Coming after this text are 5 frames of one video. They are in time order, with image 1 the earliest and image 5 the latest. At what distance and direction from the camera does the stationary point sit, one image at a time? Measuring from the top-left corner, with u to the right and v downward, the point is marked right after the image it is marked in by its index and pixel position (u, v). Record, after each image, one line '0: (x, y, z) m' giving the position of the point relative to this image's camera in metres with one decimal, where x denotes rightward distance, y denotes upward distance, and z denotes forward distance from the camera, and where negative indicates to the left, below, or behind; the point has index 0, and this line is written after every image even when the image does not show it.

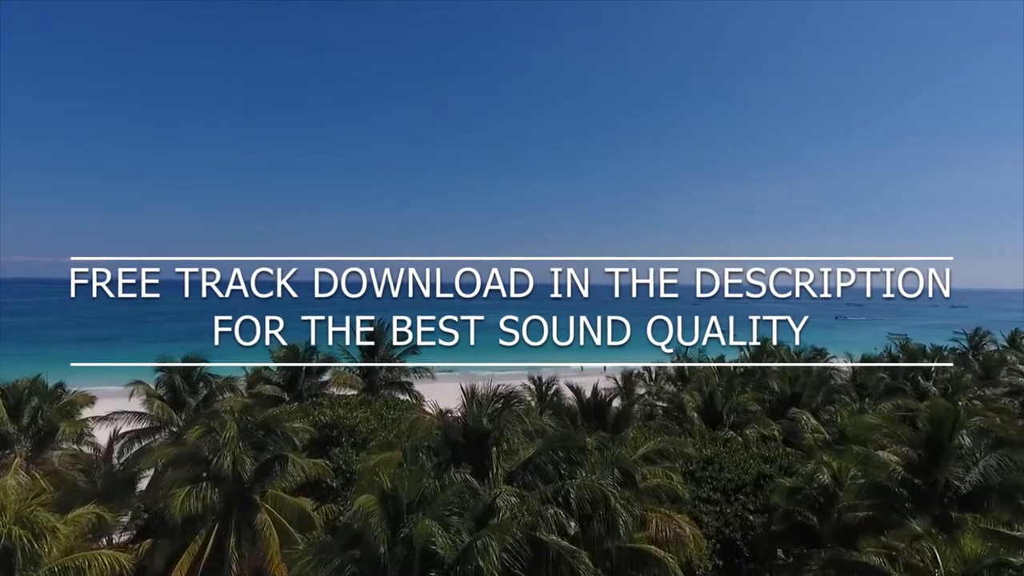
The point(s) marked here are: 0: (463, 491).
0: (-0.7, -2.8, +7.2) m
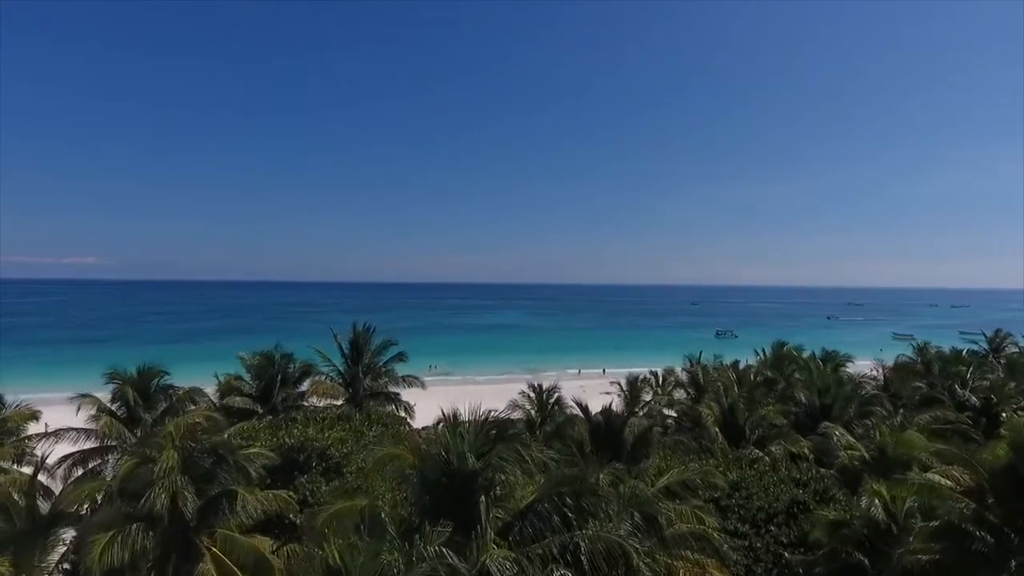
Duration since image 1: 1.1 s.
0: (-0.8, -2.8, +5.3) m
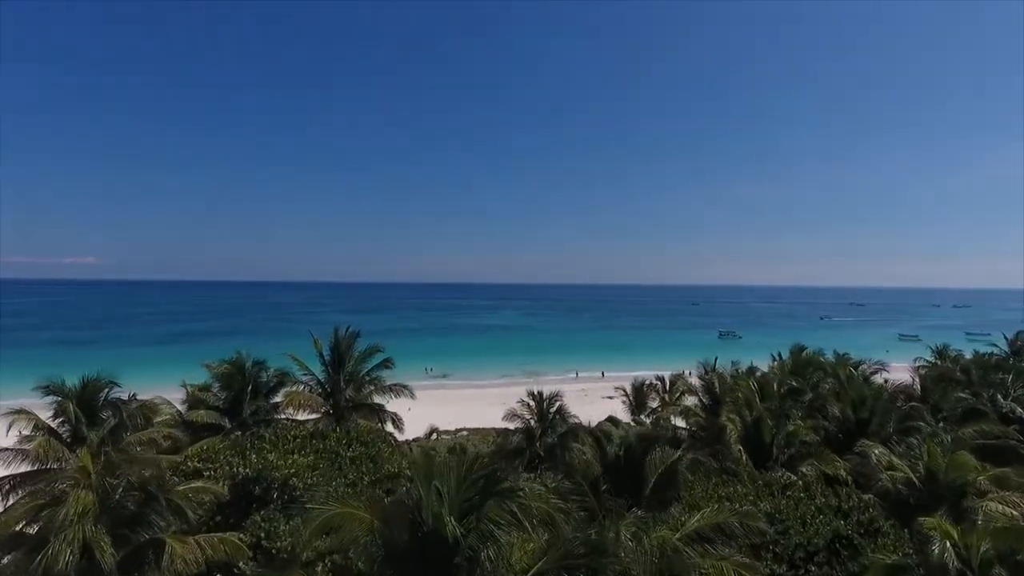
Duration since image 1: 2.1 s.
0: (-0.8, -2.8, +3.6) m
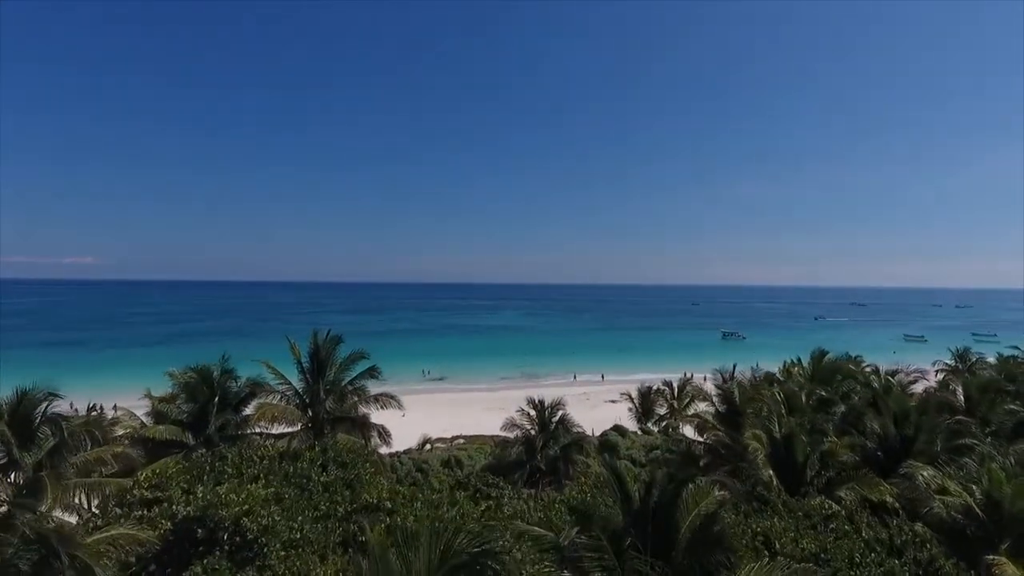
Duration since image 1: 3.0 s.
0: (-0.8, -2.8, +2.0) m
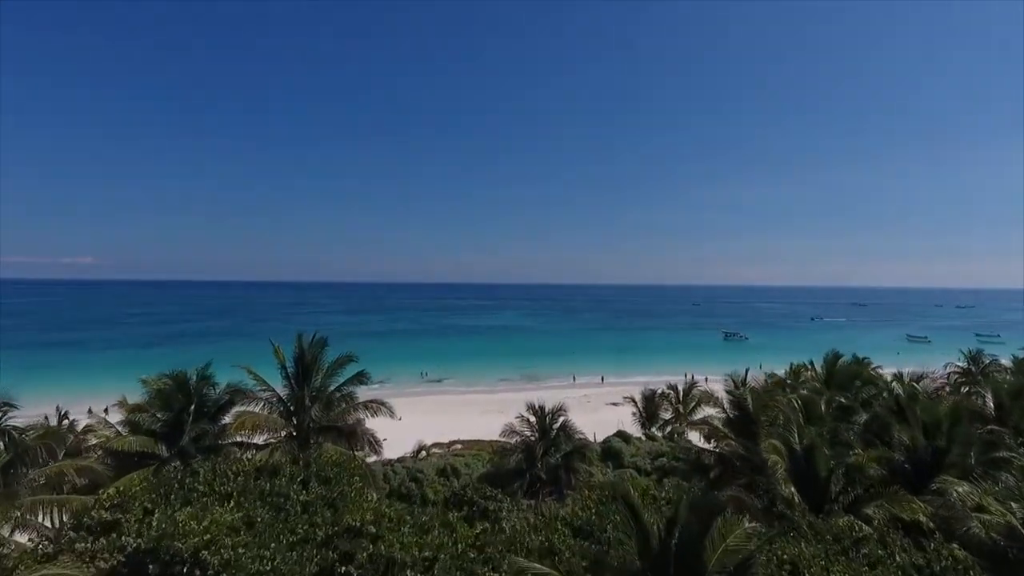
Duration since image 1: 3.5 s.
0: (-0.9, -2.8, +1.0) m
